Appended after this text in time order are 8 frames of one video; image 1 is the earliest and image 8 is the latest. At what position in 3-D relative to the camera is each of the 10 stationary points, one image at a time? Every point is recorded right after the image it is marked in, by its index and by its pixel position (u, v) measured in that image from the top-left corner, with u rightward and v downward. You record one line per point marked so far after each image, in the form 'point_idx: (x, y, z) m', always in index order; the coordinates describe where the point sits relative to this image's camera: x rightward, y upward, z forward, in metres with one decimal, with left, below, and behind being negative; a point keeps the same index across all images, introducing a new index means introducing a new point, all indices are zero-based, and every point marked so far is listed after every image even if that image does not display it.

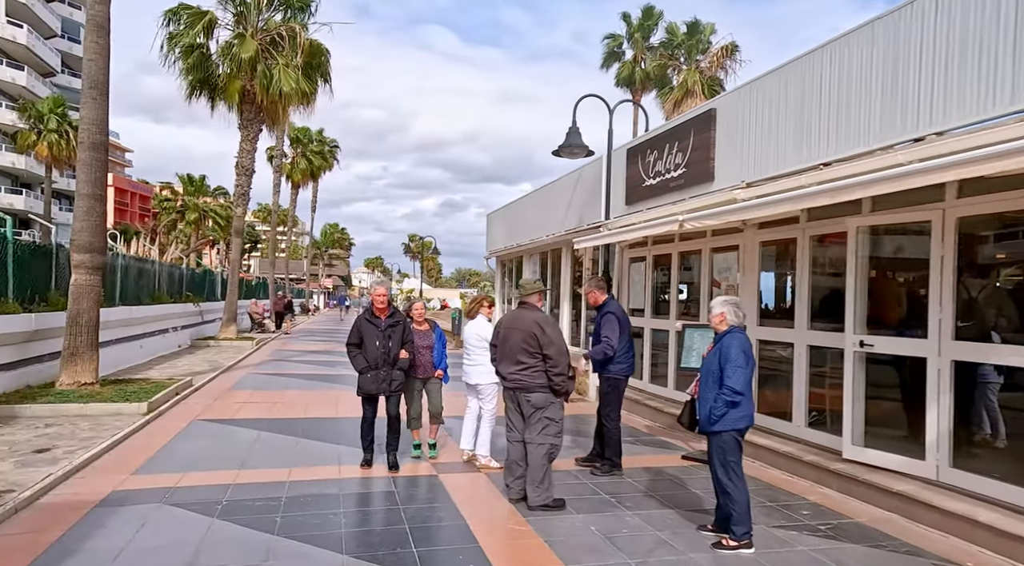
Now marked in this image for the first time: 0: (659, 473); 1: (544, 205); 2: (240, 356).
0: (+1.4, -1.8, +6.0) m
1: (+0.8, +1.8, +14.8) m
2: (-7.0, -1.9, +16.5) m
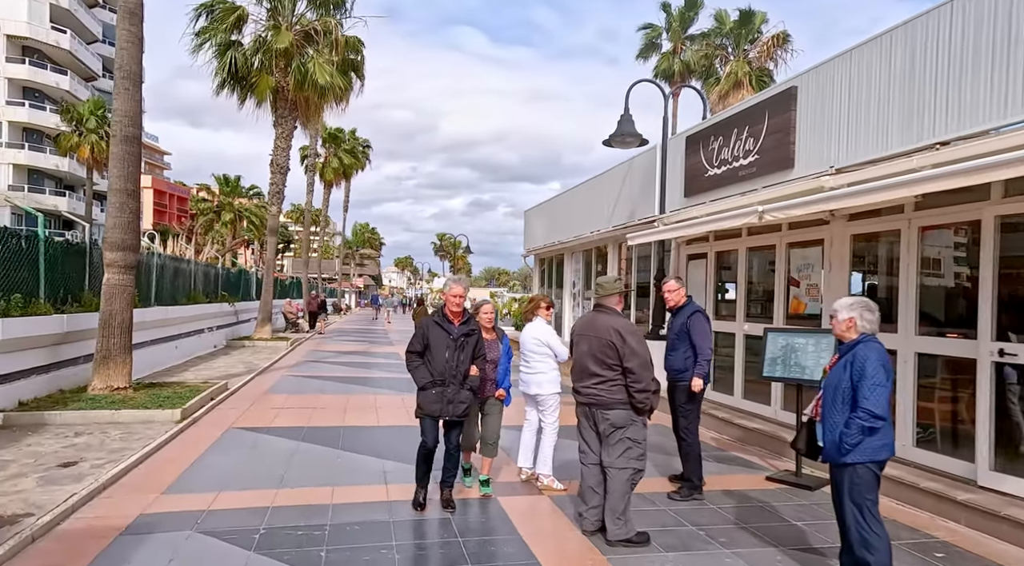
0: (+1.9, -1.8, +5.3) m
1: (+1.7, +1.8, +14.1) m
2: (-6.0, -1.9, +16.2) m
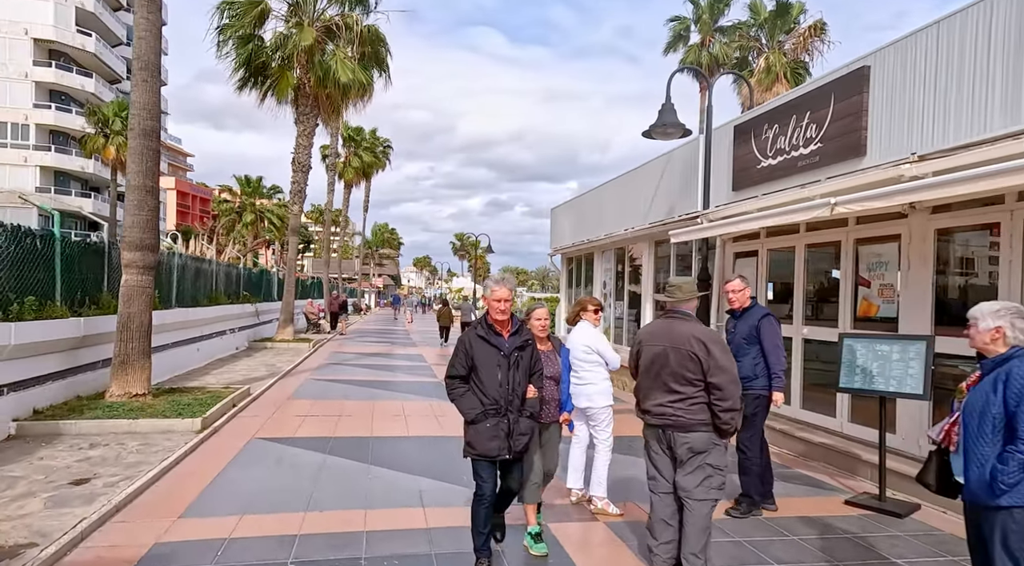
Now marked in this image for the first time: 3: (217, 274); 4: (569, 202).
0: (+2.3, -1.8, +4.7) m
1: (+2.3, +1.8, +13.5) m
2: (-5.3, -1.9, +15.8) m
3: (-7.2, +0.2, +15.7) m
4: (+1.6, +2.2, +17.7) m
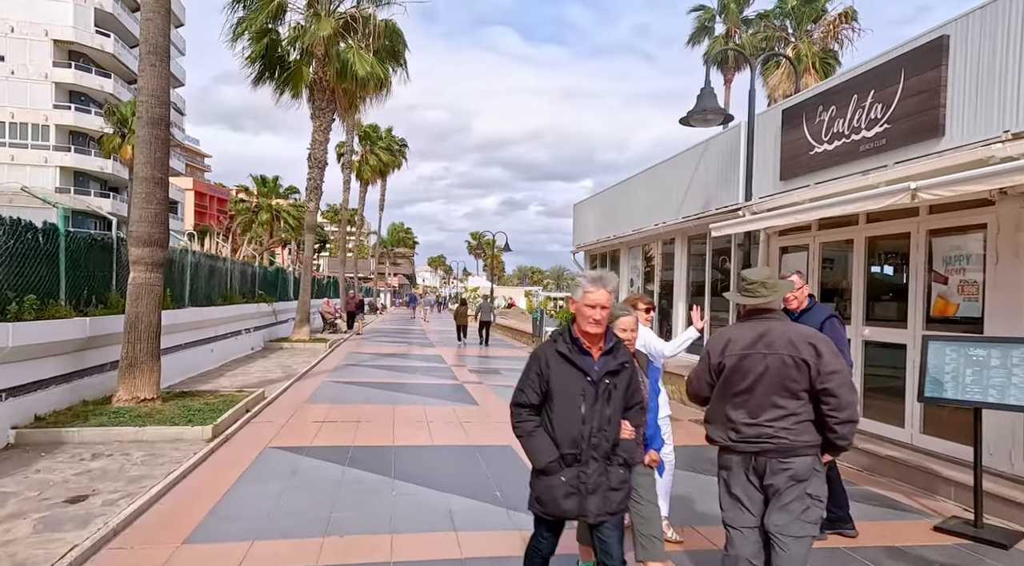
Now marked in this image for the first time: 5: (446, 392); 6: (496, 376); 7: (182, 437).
0: (+2.6, -1.7, +4.0) m
1: (+2.8, +1.9, +12.9) m
2: (-4.7, -1.9, +15.3) m
3: (-6.7, +0.3, +15.3) m
4: (+2.2, +2.3, +17.0) m
5: (-1.2, -2.0, +12.0) m
6: (-0.4, -2.2, +15.0) m
7: (-3.4, -1.6, +6.6) m
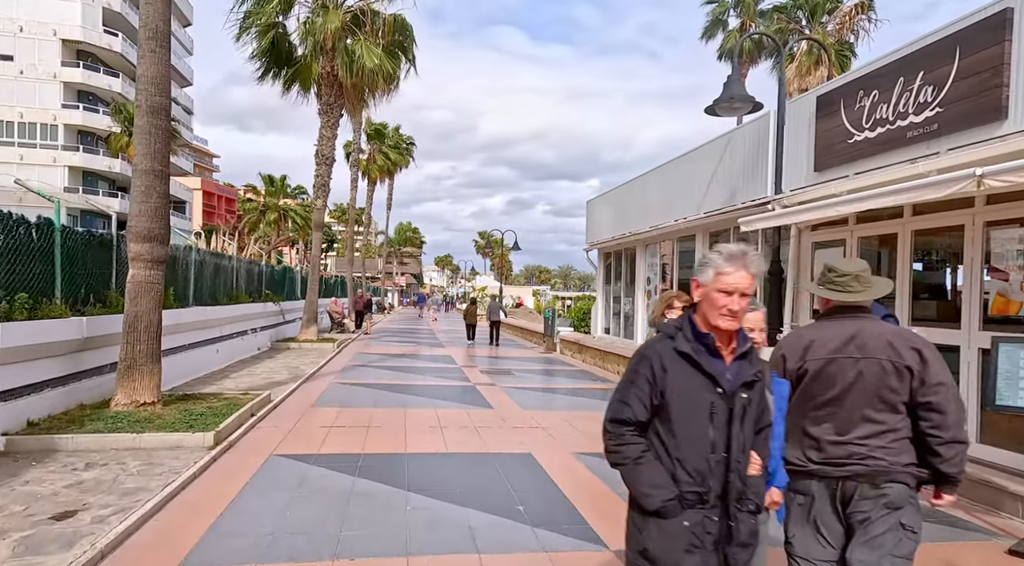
0: (+2.8, -1.7, +3.6) m
1: (+3.1, +1.9, +12.4) m
2: (-4.4, -1.8, +15.0) m
3: (-6.4, +0.3, +14.9) m
4: (+2.5, +2.3, +16.6) m
5: (-1.0, -2.0, +11.6) m
6: (-0.1, -2.1, +14.6) m
7: (-3.2, -1.6, +6.3) m
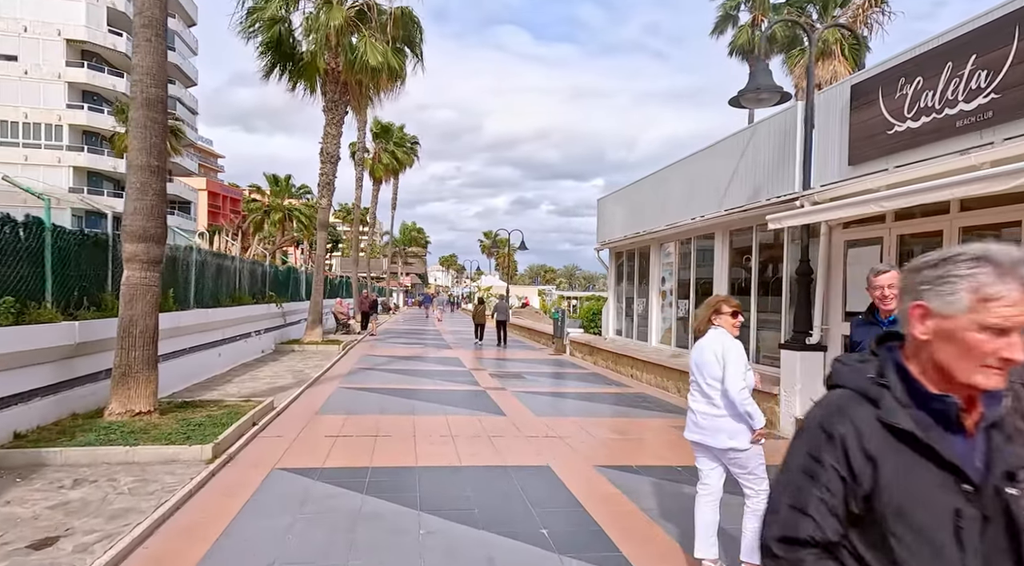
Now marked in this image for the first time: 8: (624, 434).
0: (+2.9, -1.7, +3.2) m
1: (+3.3, +1.9, +12.0) m
2: (-4.2, -1.8, +14.6) m
3: (-6.1, +0.3, +14.5) m
4: (+2.7, +2.3, +16.2) m
5: (-0.8, -2.0, +11.2) m
6: (+0.1, -2.1, +14.1) m
7: (-3.0, -1.6, +5.9) m
8: (+1.5, -2.0, +8.6) m
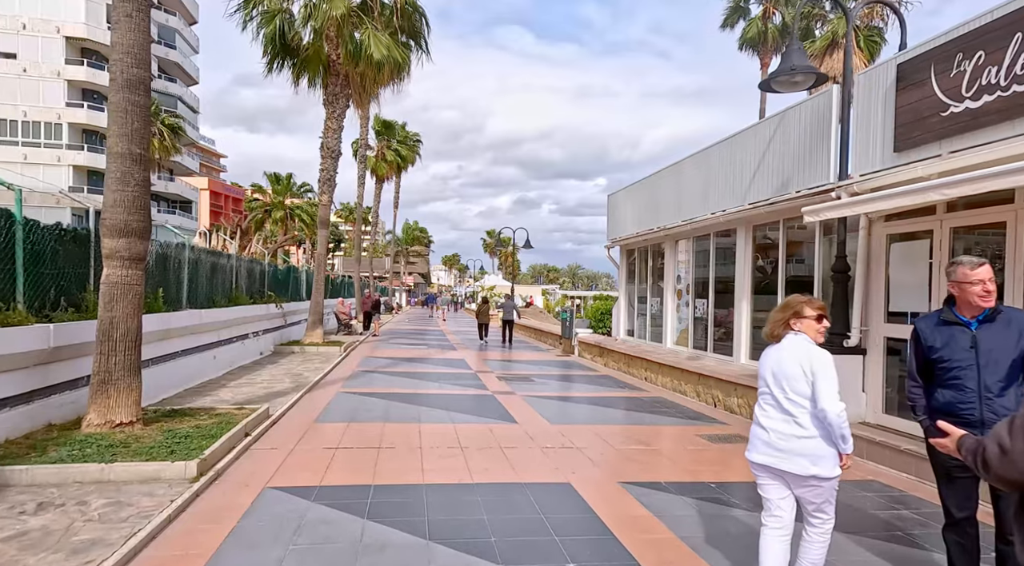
0: (+3.1, -1.7, +2.5) m
1: (+3.5, +1.9, +11.3) m
2: (-4.0, -1.8, +14.0) m
3: (-6.0, +0.3, +14.0) m
4: (+2.9, +2.3, +15.5) m
5: (-0.6, -2.0, +10.6) m
6: (+0.3, -2.1, +13.5) m
7: (-2.9, -1.6, +5.3) m
8: (+1.6, -2.0, +8.0) m
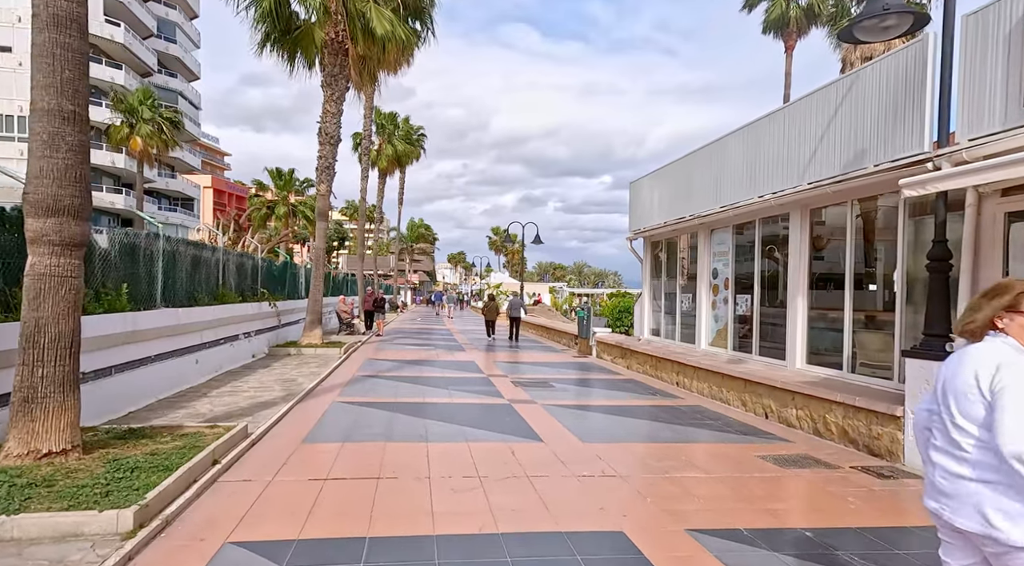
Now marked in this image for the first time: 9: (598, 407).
0: (+3.3, -1.6, +1.2) m
1: (+3.7, +2.0, +10.0) m
2: (-3.7, -1.7, +12.7) m
3: (-5.6, +0.4, +12.6) m
4: (+3.2, +2.4, +14.2) m
5: (-0.3, -1.9, +9.2) m
6: (+0.6, -2.0, +12.2) m
7: (-2.6, -1.5, +3.9) m
8: (+1.9, -1.9, +6.6) m
9: (+1.4, -2.0, +10.5) m
